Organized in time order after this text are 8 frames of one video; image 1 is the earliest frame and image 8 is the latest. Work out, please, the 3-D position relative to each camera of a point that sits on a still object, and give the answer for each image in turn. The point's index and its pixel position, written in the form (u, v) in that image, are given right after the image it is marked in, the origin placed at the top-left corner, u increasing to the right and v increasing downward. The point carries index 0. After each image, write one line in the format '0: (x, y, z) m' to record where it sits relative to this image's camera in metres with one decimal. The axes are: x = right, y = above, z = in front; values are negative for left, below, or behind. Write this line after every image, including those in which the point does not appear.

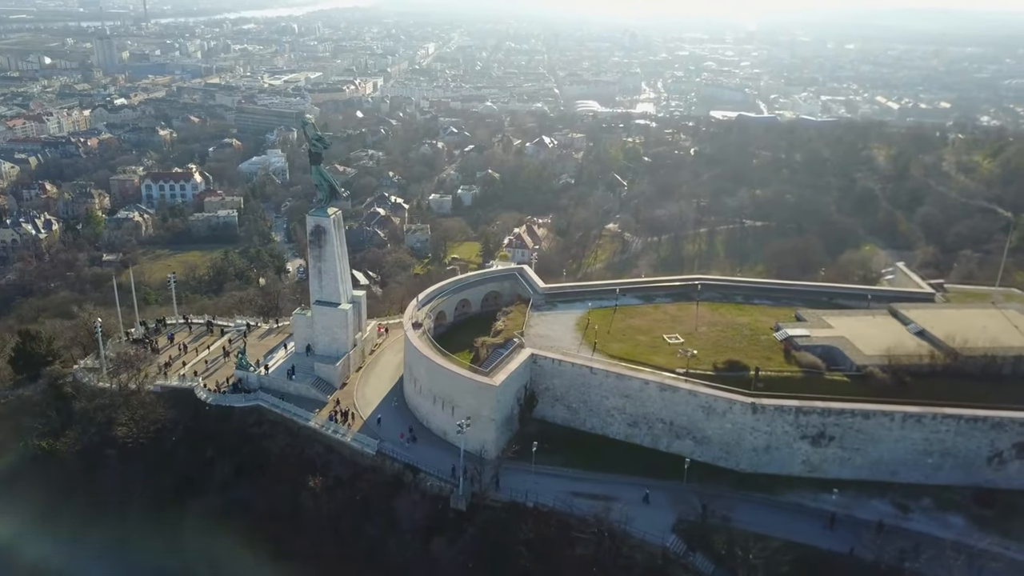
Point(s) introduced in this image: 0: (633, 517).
0: (+2.5, -5.2, +16.8) m
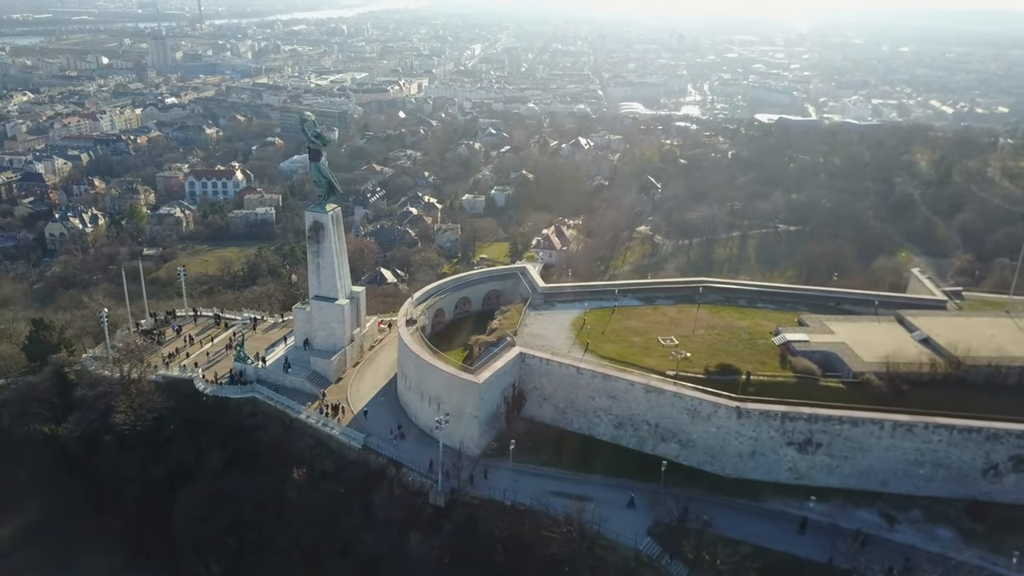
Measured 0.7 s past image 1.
0: (+1.9, -5.2, +16.7) m
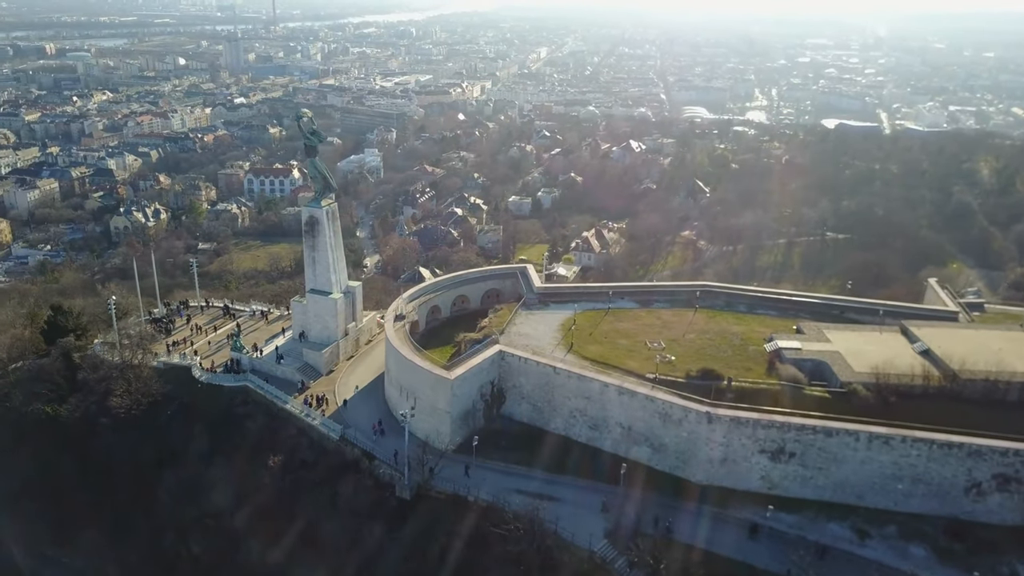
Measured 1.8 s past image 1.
0: (+1.0, -5.1, +16.6) m
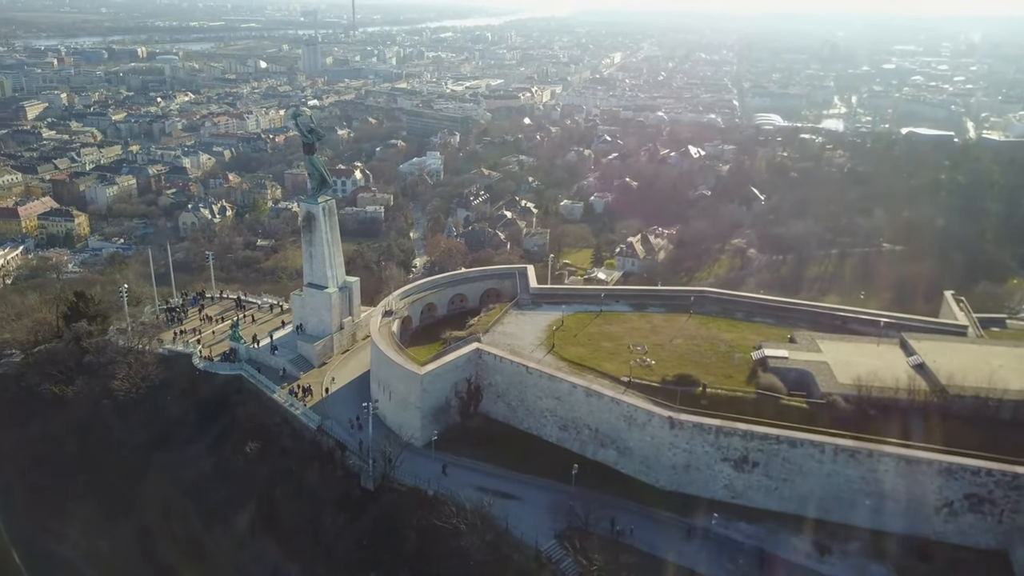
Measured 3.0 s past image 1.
0: (0.0, -5.1, +16.7) m
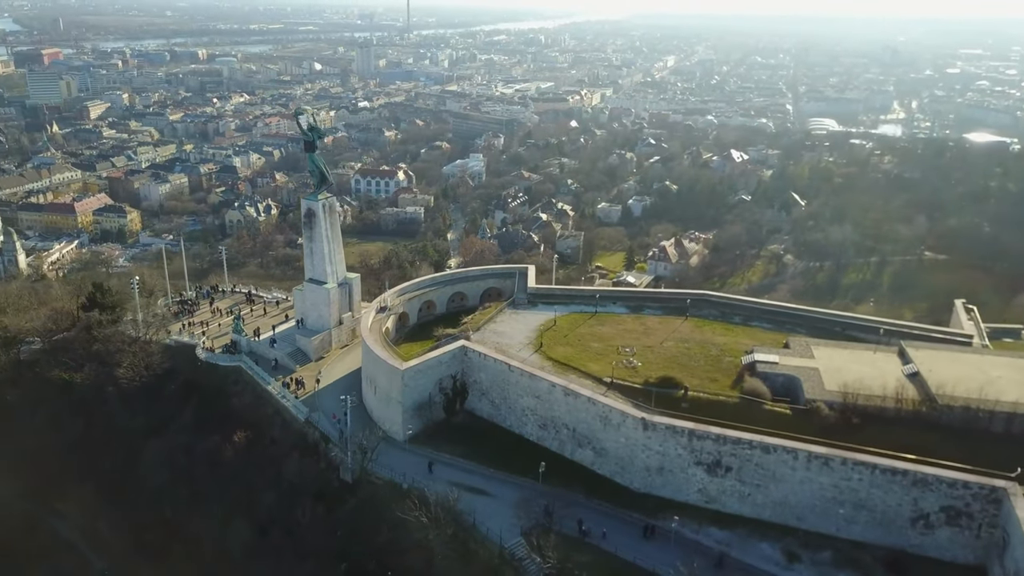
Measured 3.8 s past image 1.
0: (-0.7, -5.0, +16.8) m
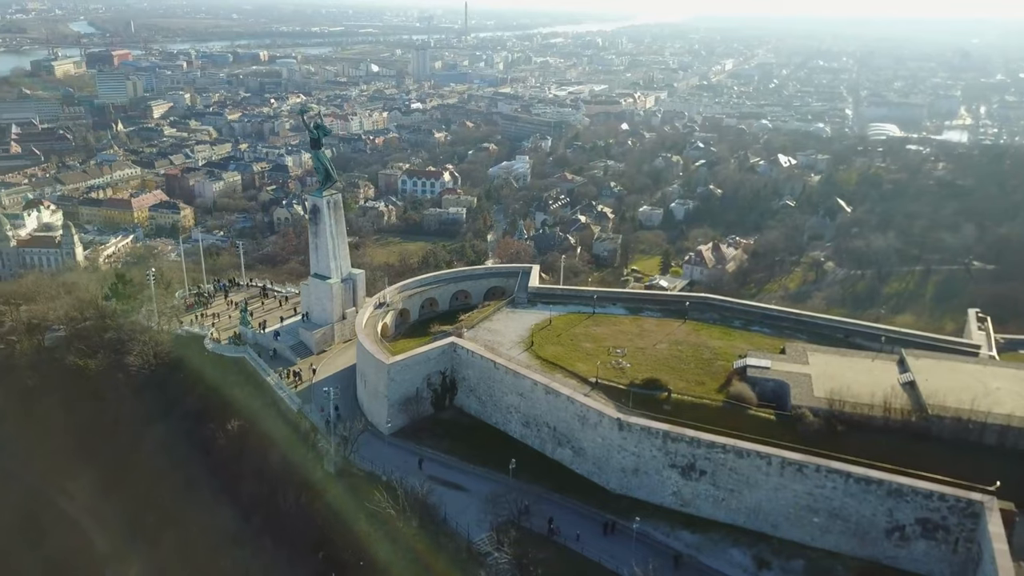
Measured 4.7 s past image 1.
0: (-1.3, -5.0, +16.9) m
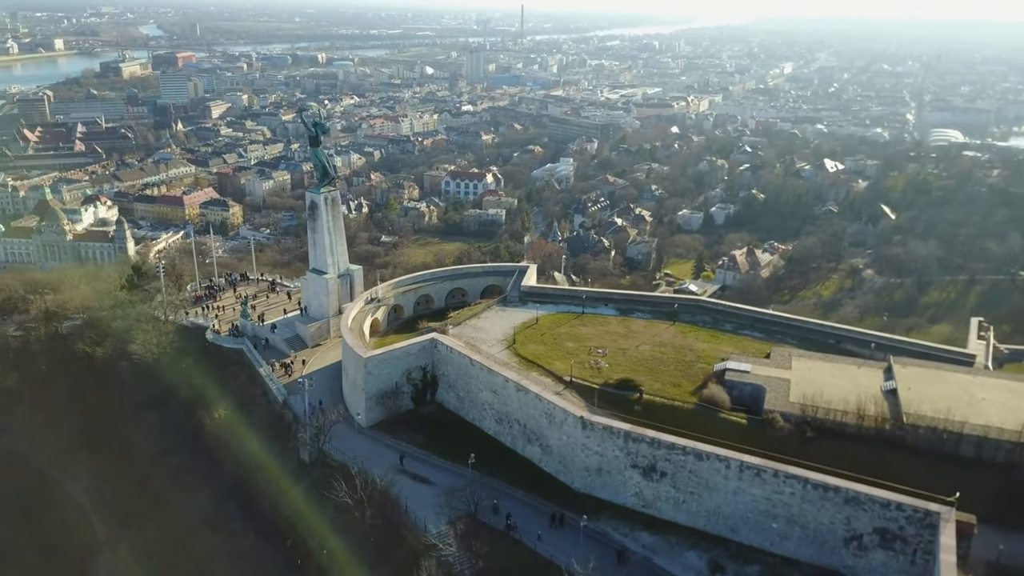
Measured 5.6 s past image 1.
0: (-2.2, -4.9, +17.2) m
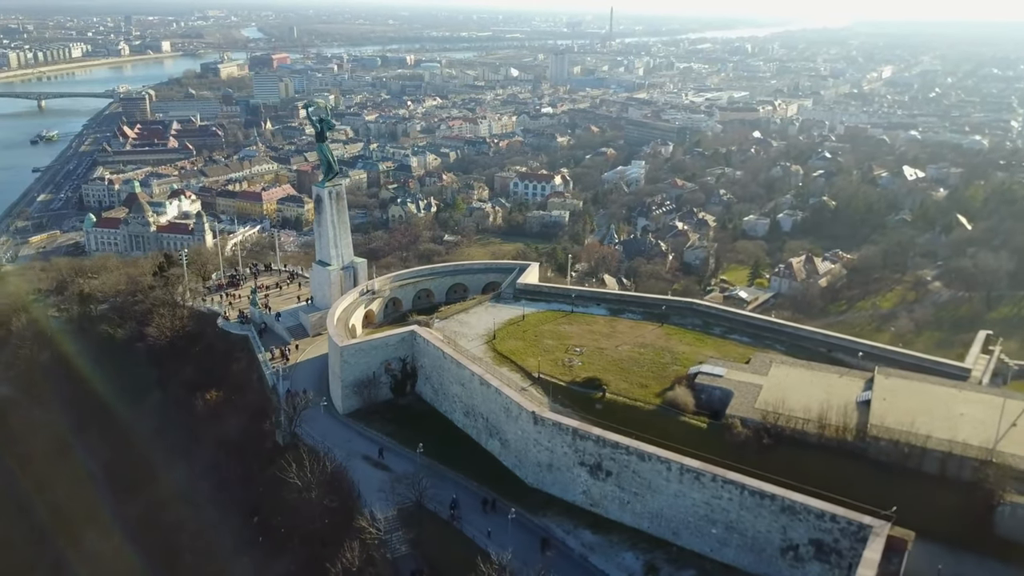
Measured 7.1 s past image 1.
0: (-3.3, -4.7, +17.6) m
